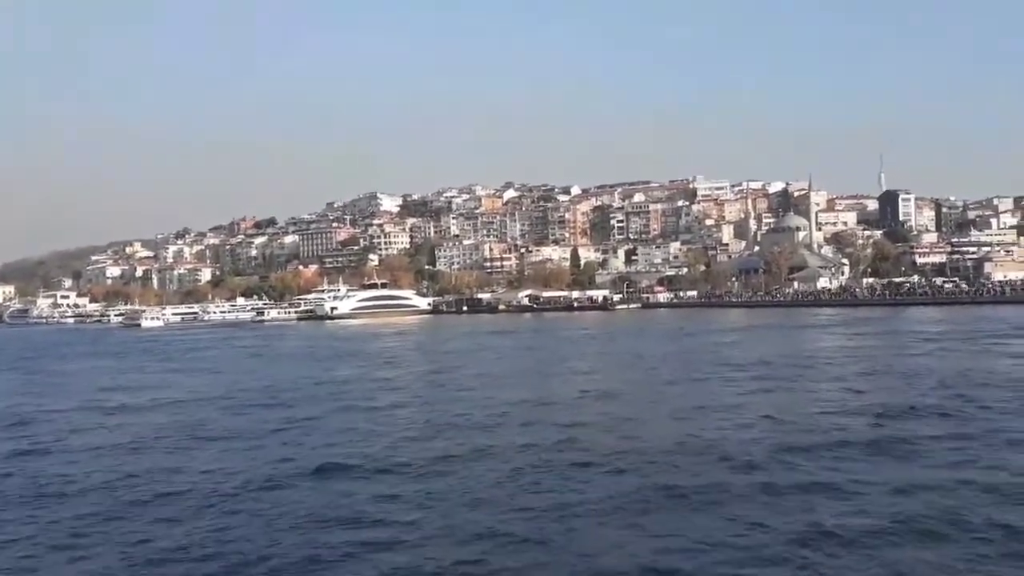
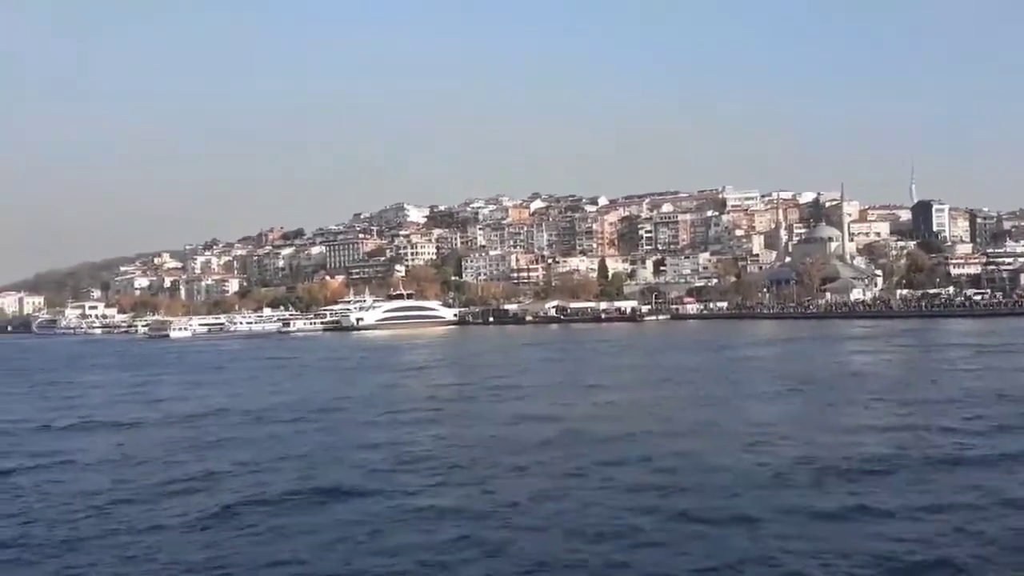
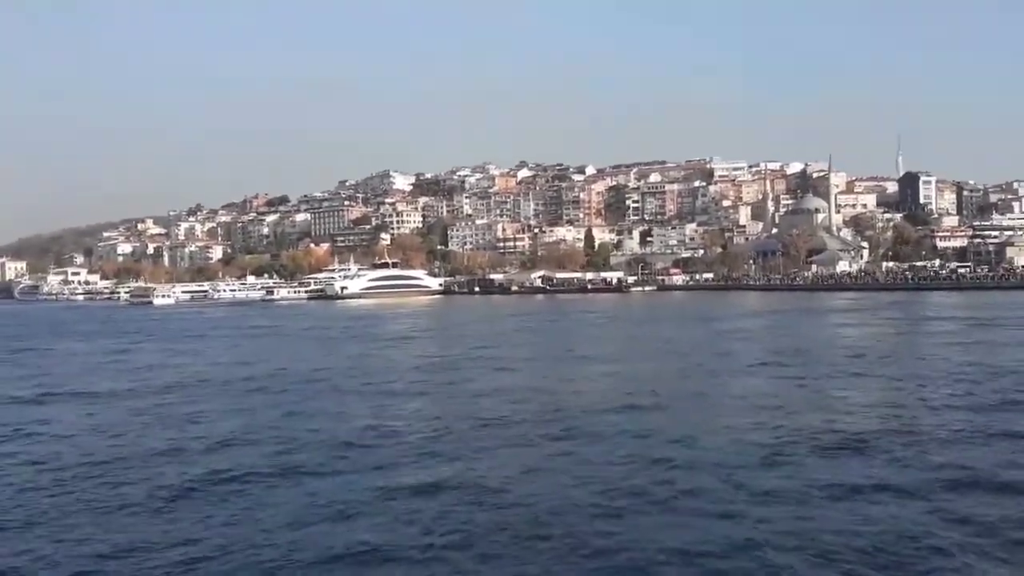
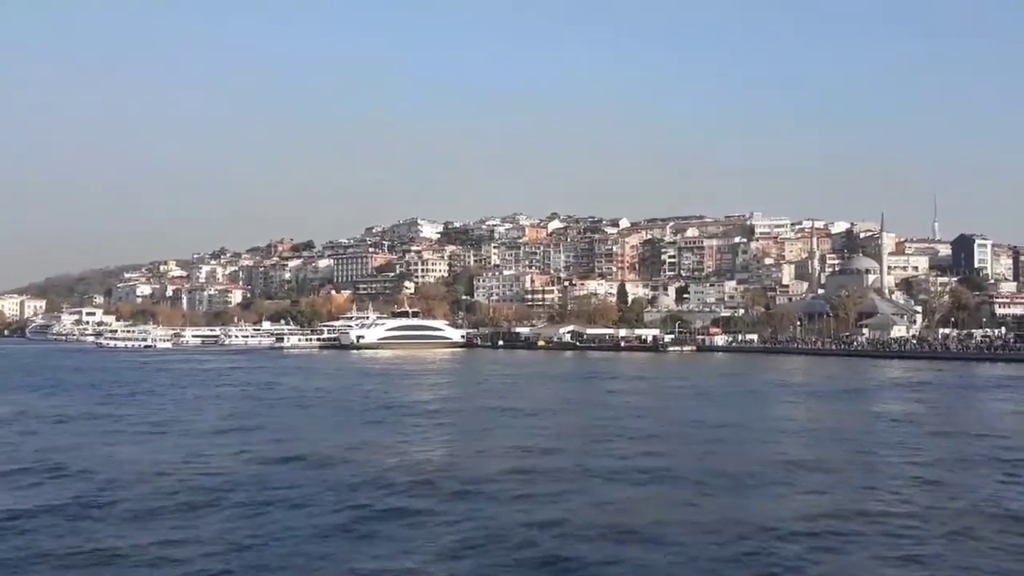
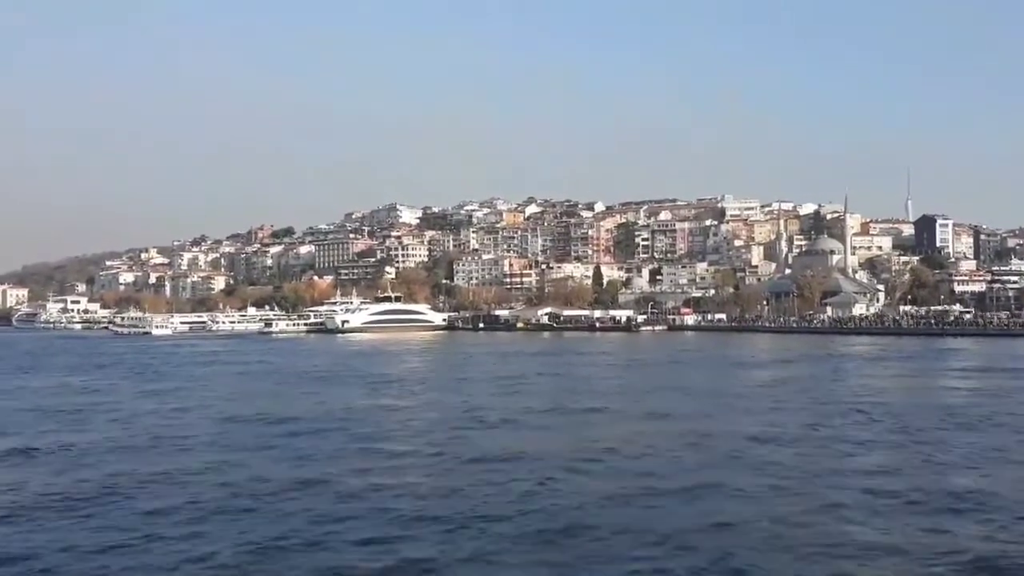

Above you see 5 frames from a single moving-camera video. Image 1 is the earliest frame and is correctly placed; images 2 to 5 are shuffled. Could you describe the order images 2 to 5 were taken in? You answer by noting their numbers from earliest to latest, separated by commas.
2, 3, 5, 4
